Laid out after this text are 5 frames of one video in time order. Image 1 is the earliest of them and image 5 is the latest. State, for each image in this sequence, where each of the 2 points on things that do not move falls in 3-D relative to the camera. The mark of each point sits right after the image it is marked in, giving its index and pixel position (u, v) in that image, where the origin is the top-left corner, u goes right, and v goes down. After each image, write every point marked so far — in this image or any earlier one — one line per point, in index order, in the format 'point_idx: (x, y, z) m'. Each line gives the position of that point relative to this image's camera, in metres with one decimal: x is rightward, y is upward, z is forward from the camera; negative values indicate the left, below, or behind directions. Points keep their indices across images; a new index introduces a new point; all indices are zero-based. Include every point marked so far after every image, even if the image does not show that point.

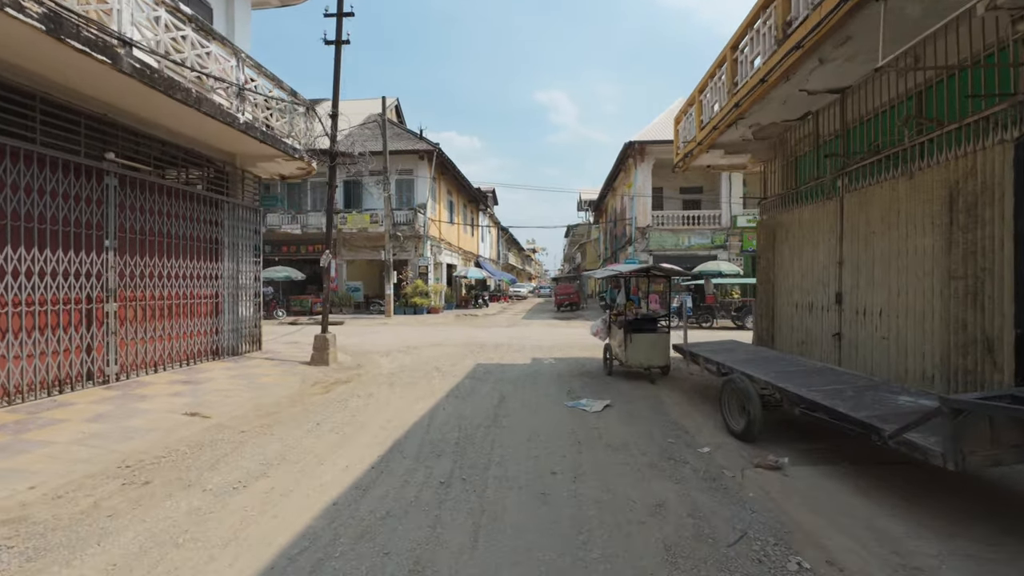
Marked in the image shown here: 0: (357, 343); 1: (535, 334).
0: (-5.0, -1.8, +13.9) m
1: (+0.9, -1.7, +16.3) m
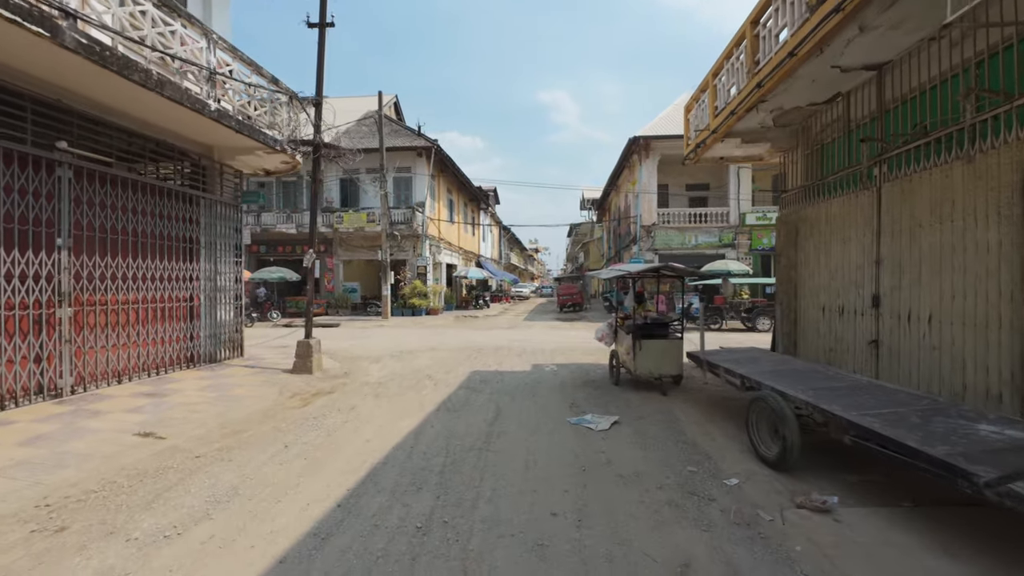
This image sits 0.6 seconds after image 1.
0: (-5.0, -1.8, +13.2) m
1: (+0.9, -1.8, +15.6) m
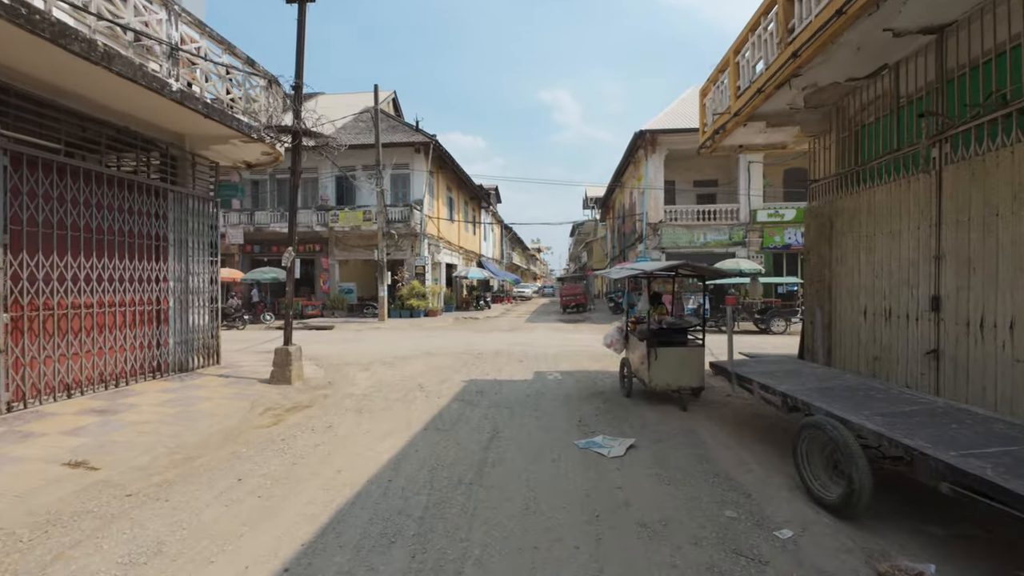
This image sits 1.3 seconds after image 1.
0: (-5.0, -1.9, +12.4) m
1: (+0.9, -1.8, +14.8) m
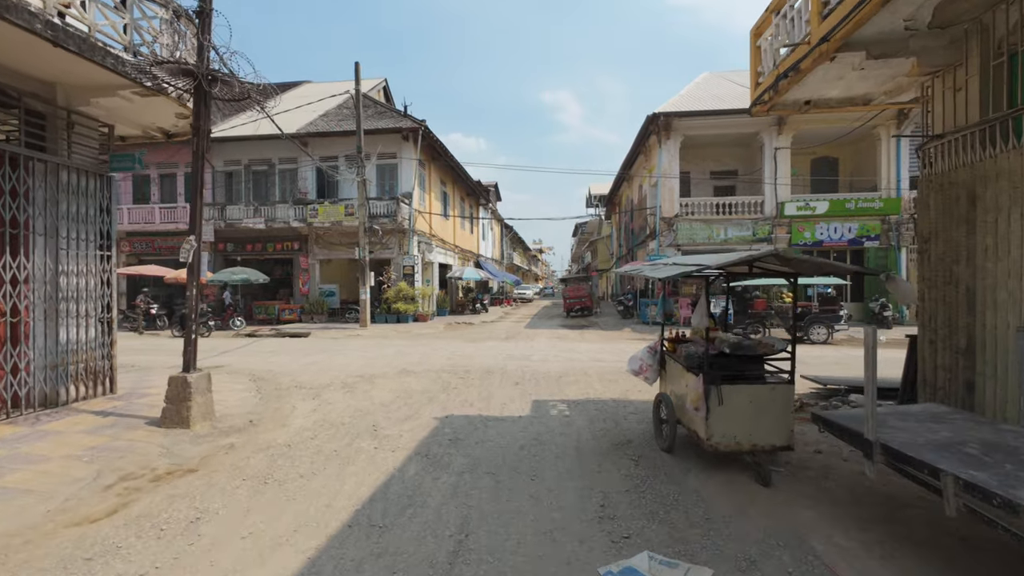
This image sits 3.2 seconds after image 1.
0: (-5.1, -1.9, +10.2) m
1: (+0.8, -1.9, +12.5) m
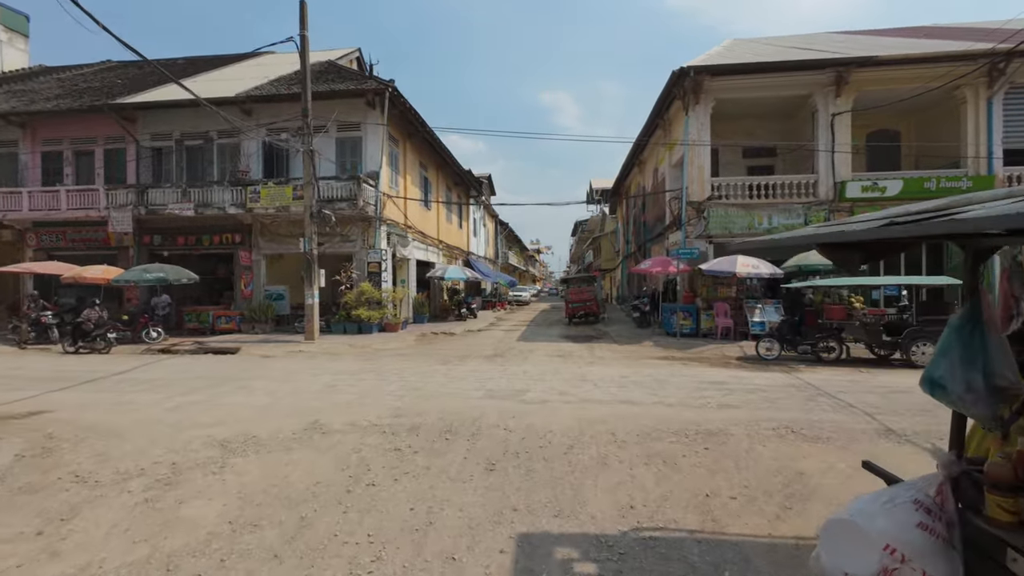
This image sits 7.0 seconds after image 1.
0: (-5.5, -2.0, +6.2) m
1: (+0.5, -1.9, +8.5) m
